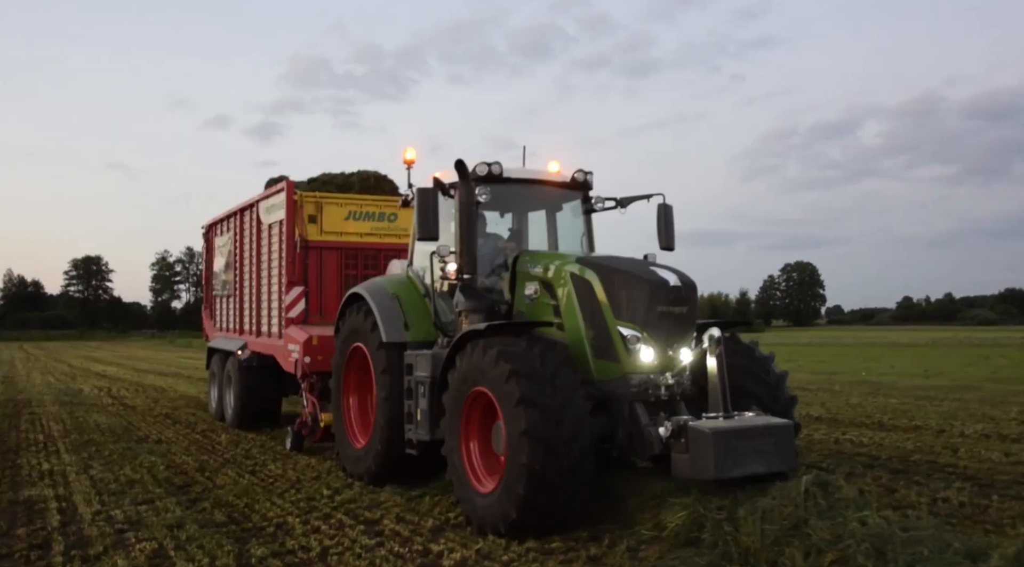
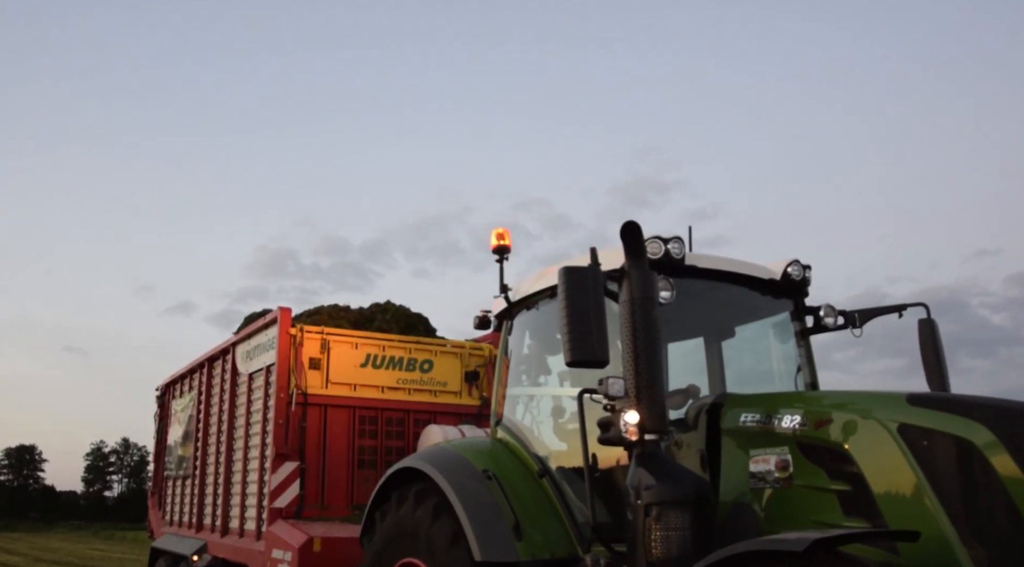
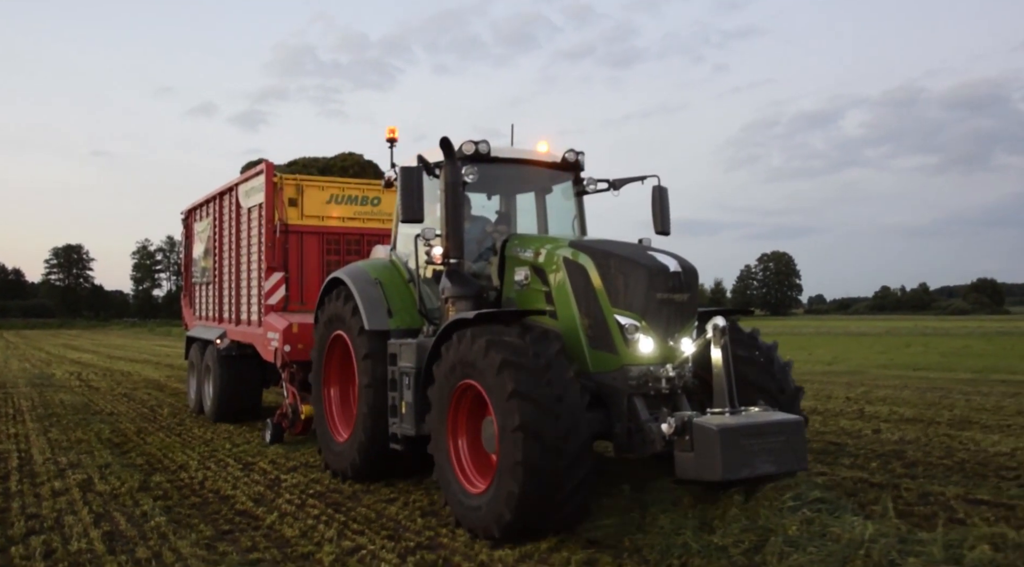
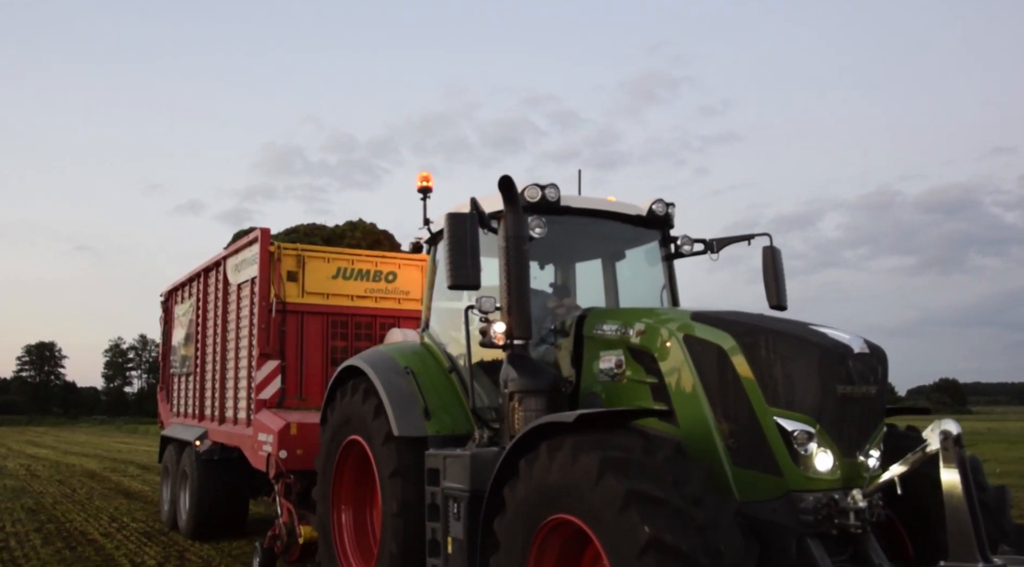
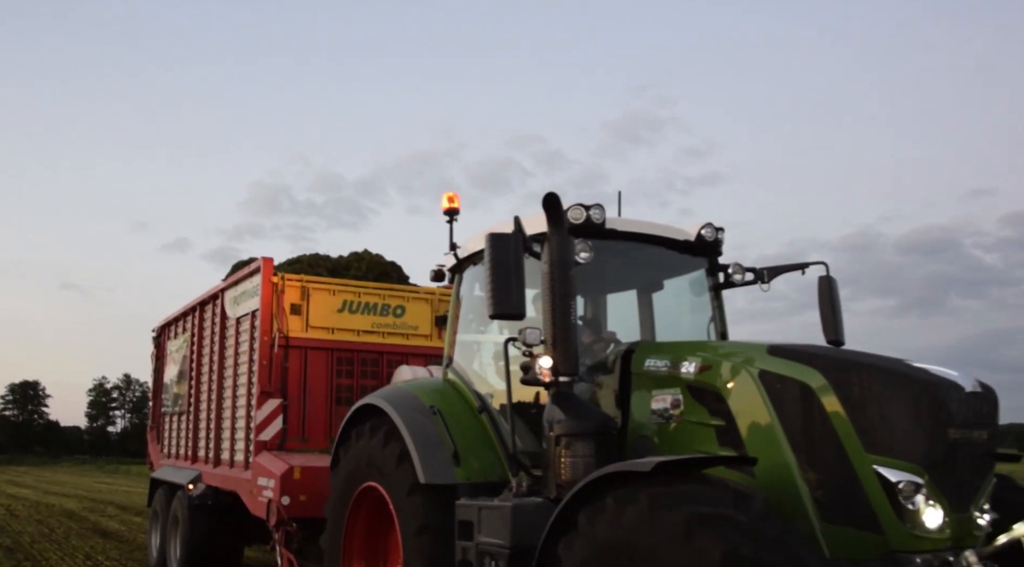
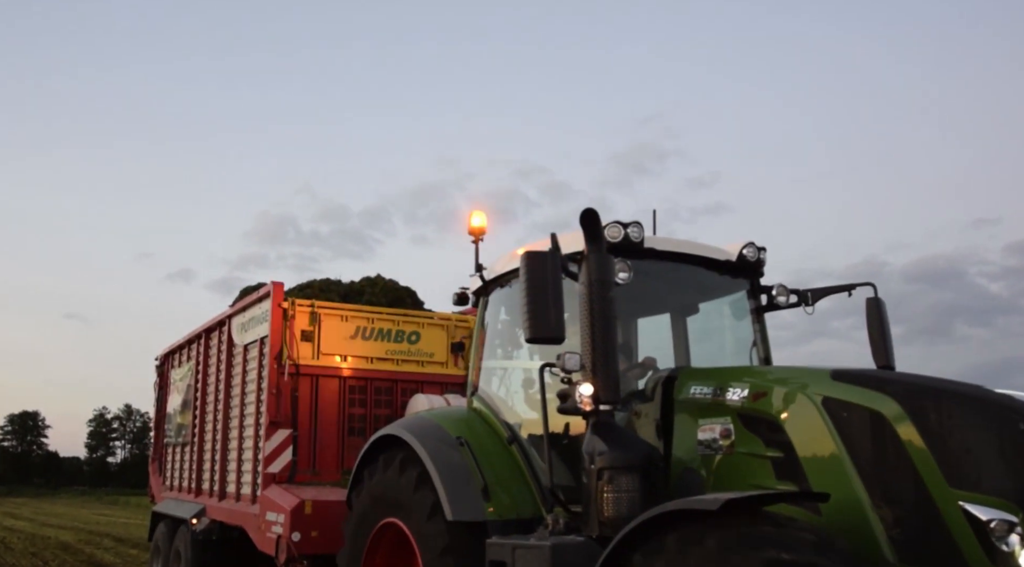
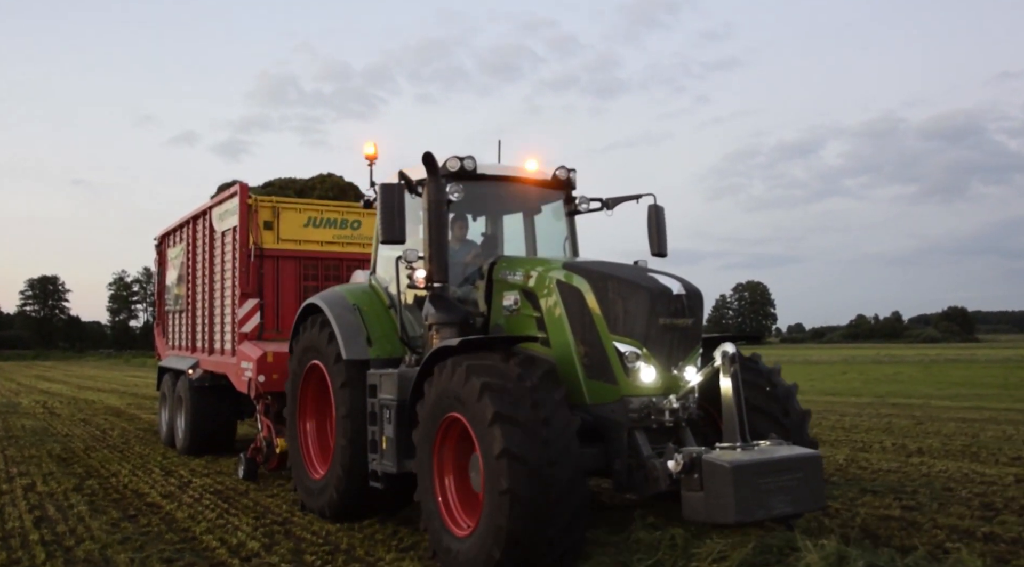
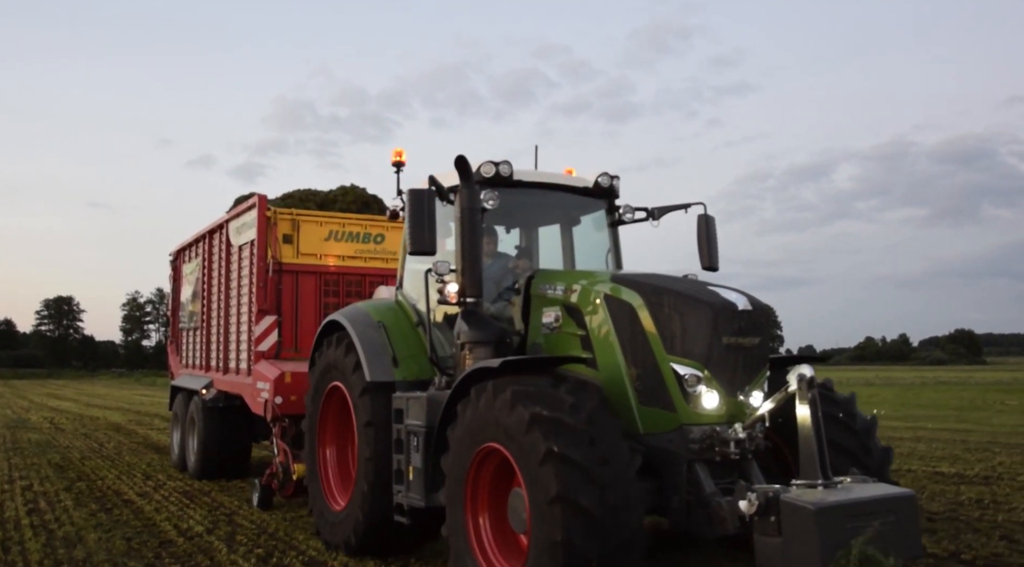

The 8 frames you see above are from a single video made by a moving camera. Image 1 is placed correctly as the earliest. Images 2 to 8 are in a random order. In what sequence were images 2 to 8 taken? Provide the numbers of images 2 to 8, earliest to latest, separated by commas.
3, 7, 8, 4, 5, 6, 2
